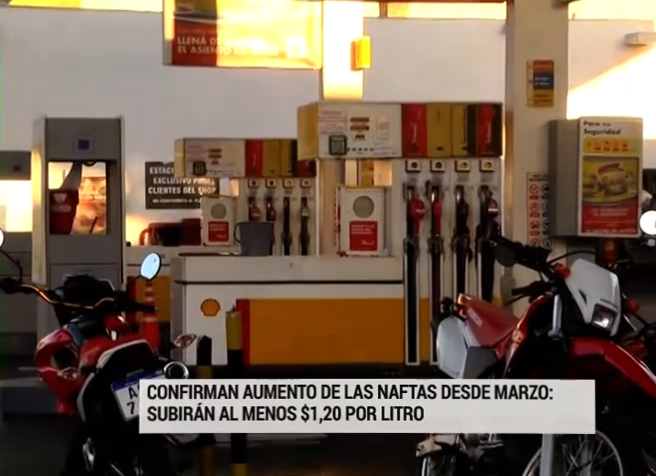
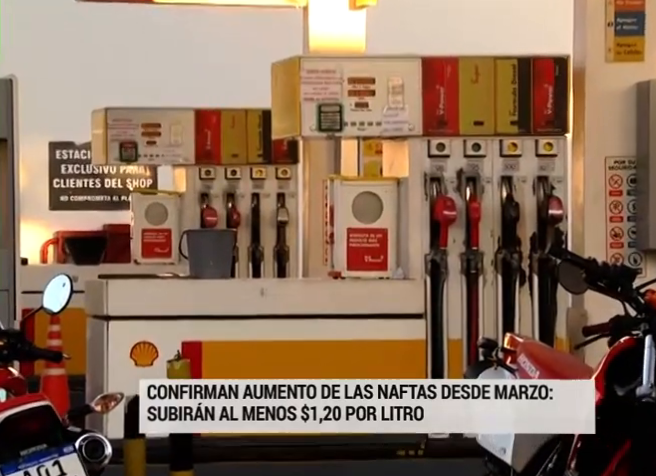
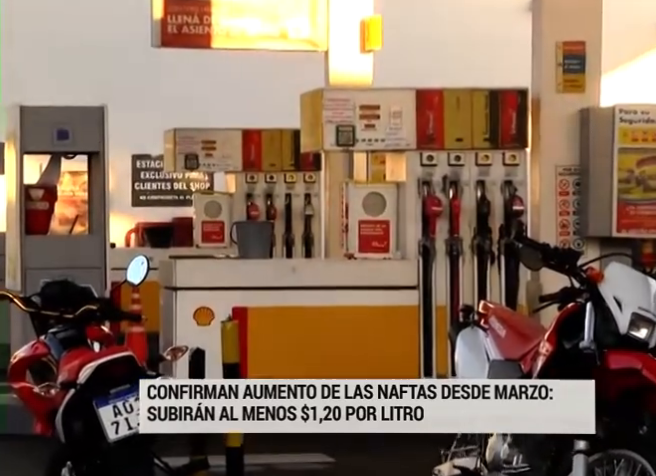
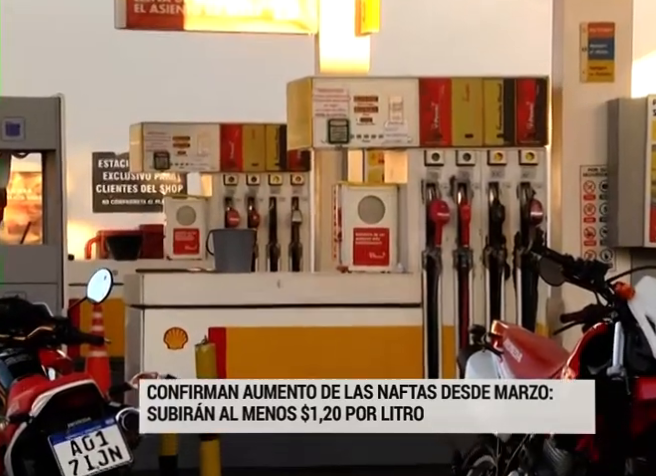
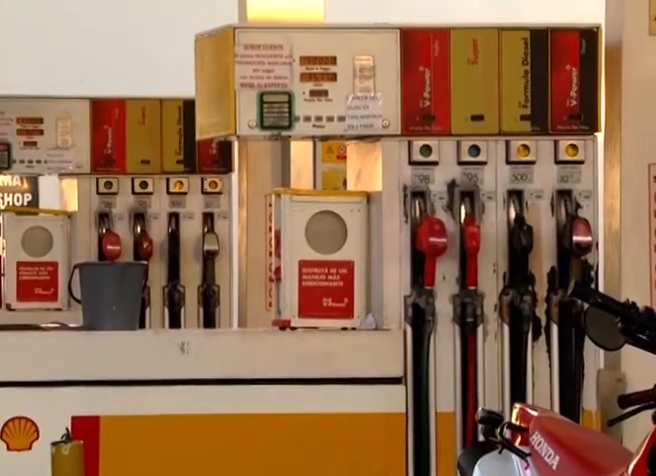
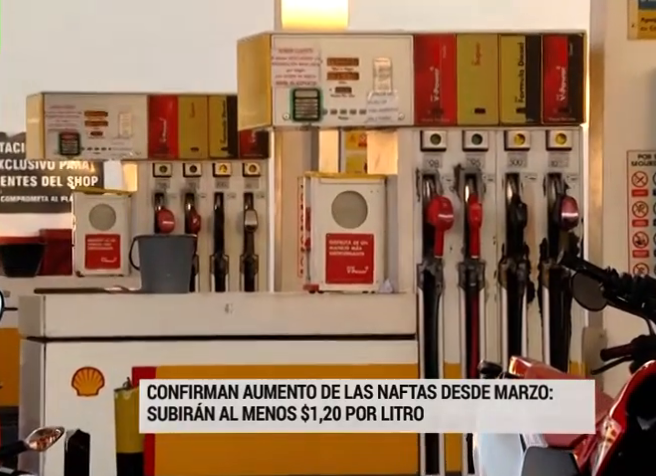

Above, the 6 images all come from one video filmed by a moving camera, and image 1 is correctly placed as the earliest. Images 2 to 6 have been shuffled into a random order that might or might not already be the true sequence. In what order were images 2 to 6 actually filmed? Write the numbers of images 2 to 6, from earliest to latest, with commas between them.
3, 4, 2, 6, 5
